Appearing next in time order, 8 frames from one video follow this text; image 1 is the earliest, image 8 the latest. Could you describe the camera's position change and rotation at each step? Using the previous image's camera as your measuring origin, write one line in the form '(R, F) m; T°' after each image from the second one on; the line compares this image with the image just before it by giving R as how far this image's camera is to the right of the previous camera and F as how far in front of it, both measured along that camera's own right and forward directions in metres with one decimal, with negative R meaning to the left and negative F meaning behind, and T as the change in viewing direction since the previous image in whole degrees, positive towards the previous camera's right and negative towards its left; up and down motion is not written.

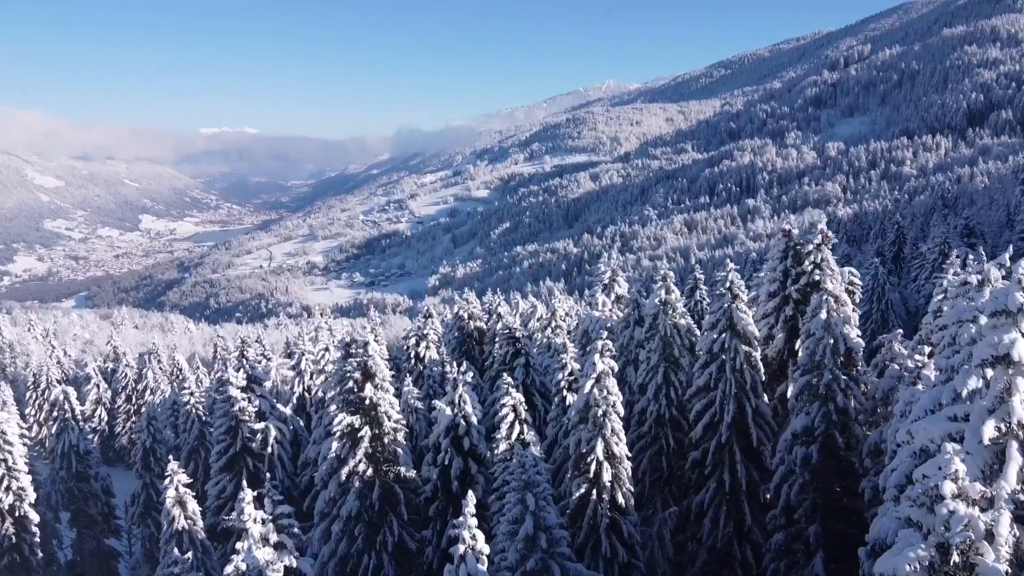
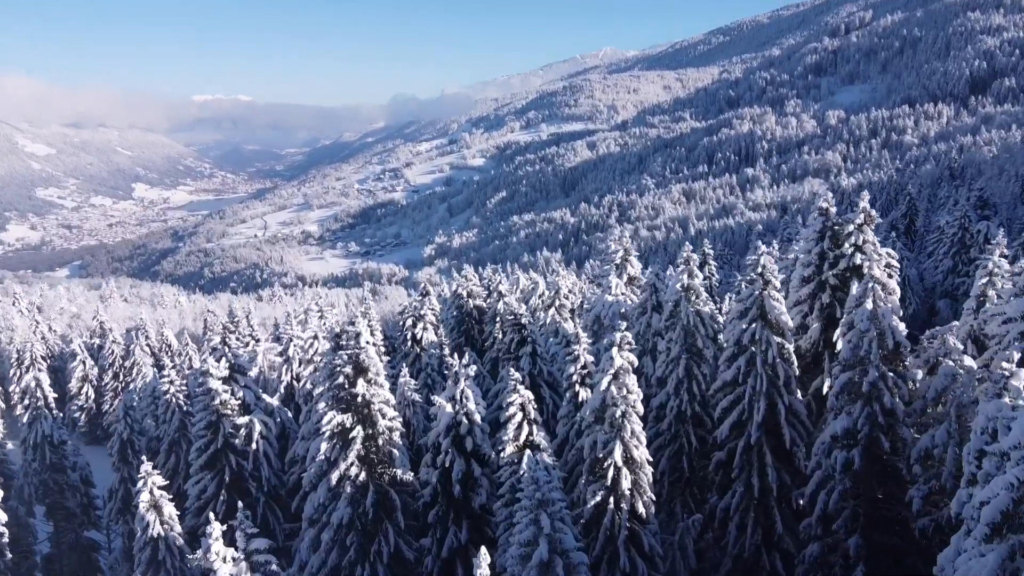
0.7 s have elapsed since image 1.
(-0.3, +2.5) m; 0°
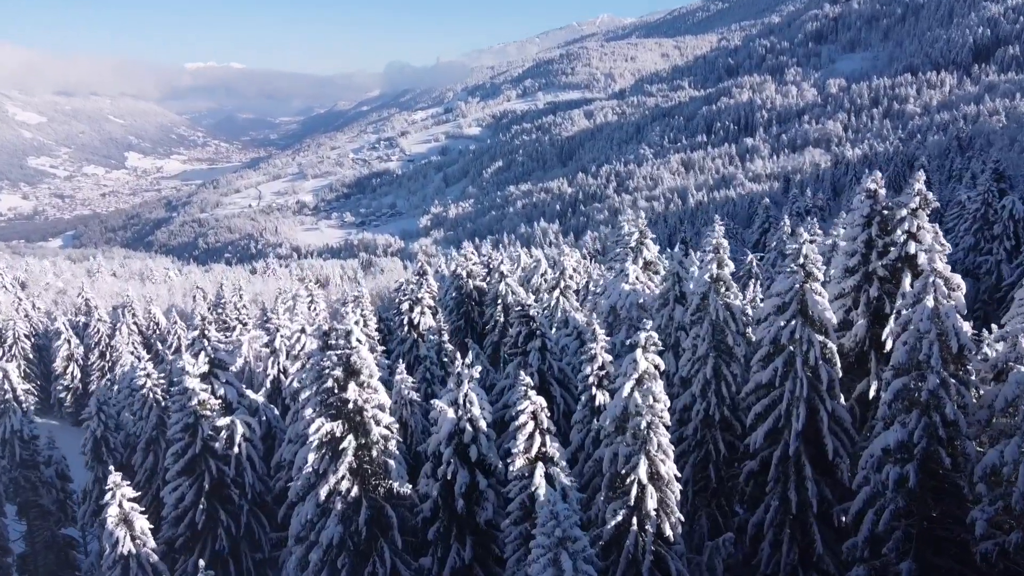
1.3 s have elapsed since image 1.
(-0.3, +2.6) m; 0°
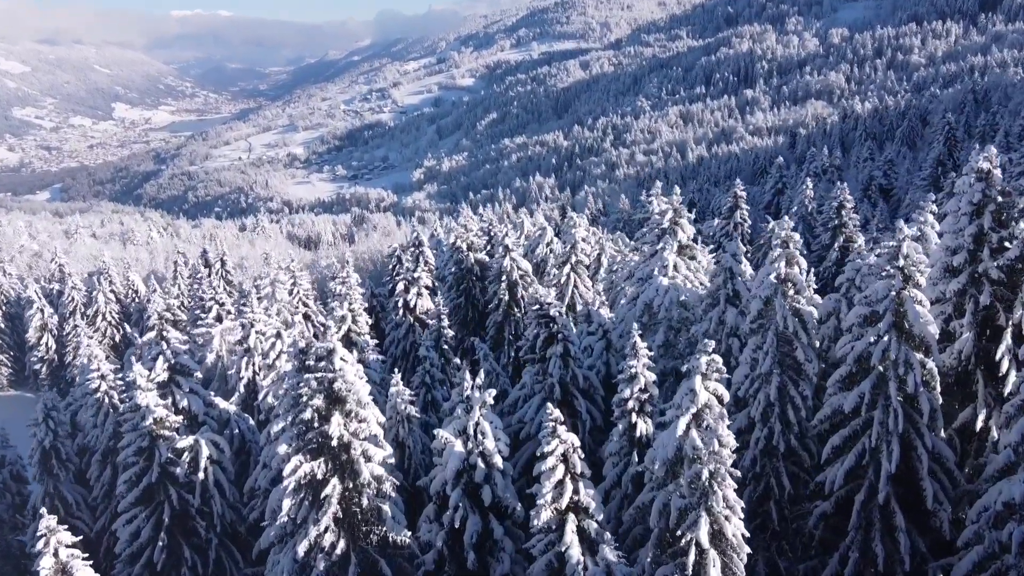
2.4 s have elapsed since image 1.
(-0.6, +4.2) m; 0°
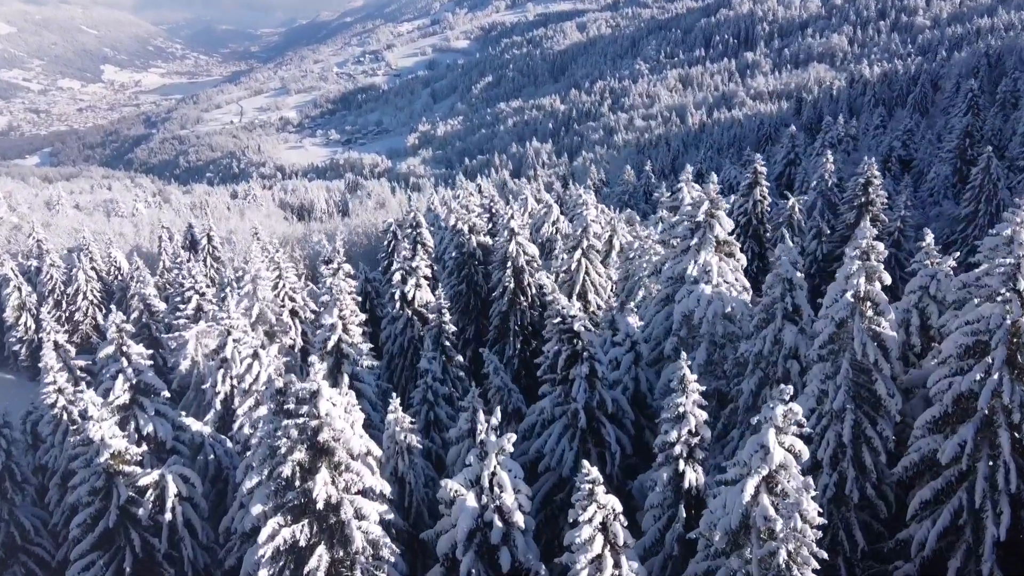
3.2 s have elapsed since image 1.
(-0.5, +3.1) m; 0°
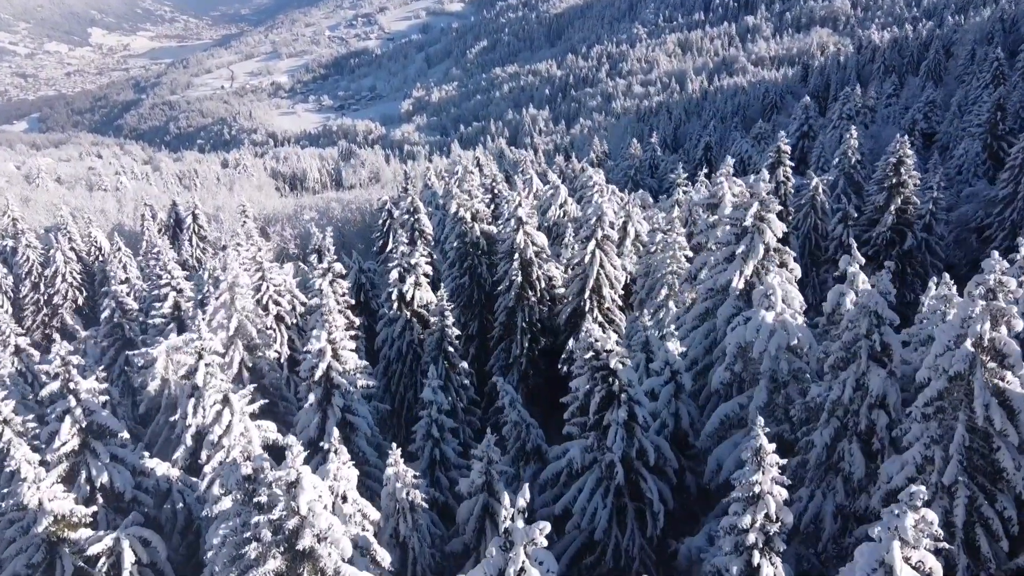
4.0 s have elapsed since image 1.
(-0.5, +3.1) m; 0°
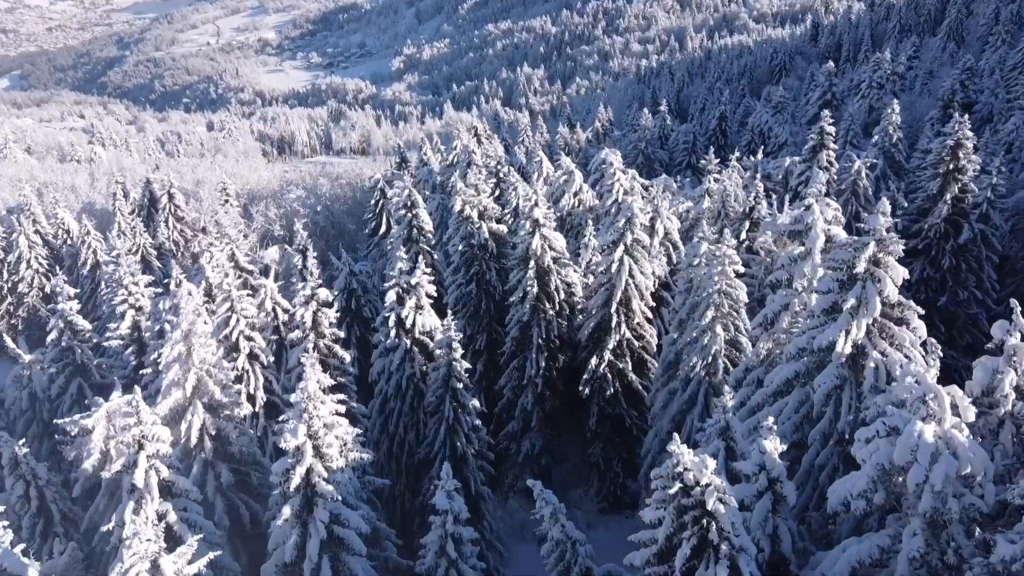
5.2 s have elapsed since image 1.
(-0.8, +4.7) m; +1°
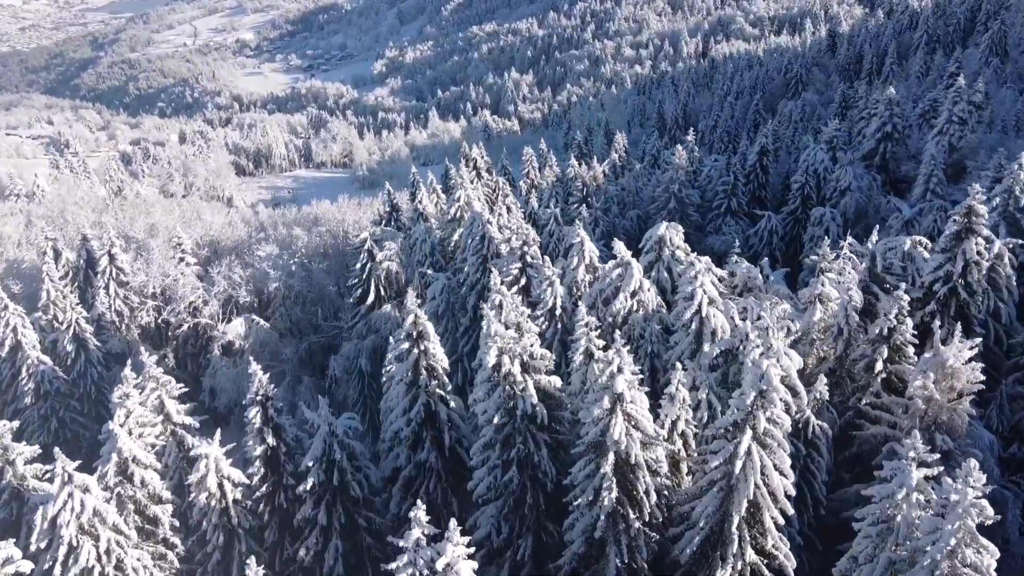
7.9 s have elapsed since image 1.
(-2.0, +10.3) m; +1°
